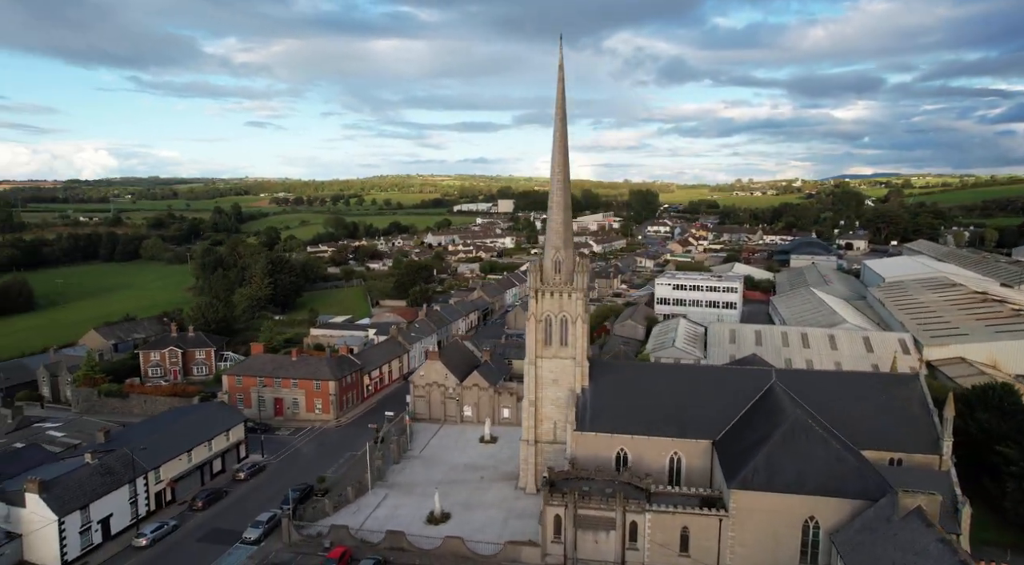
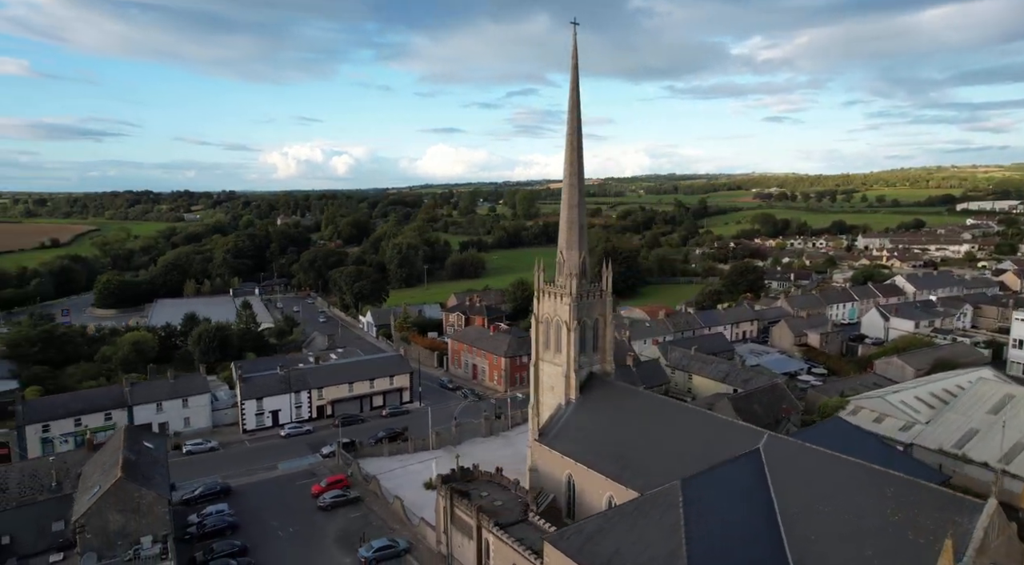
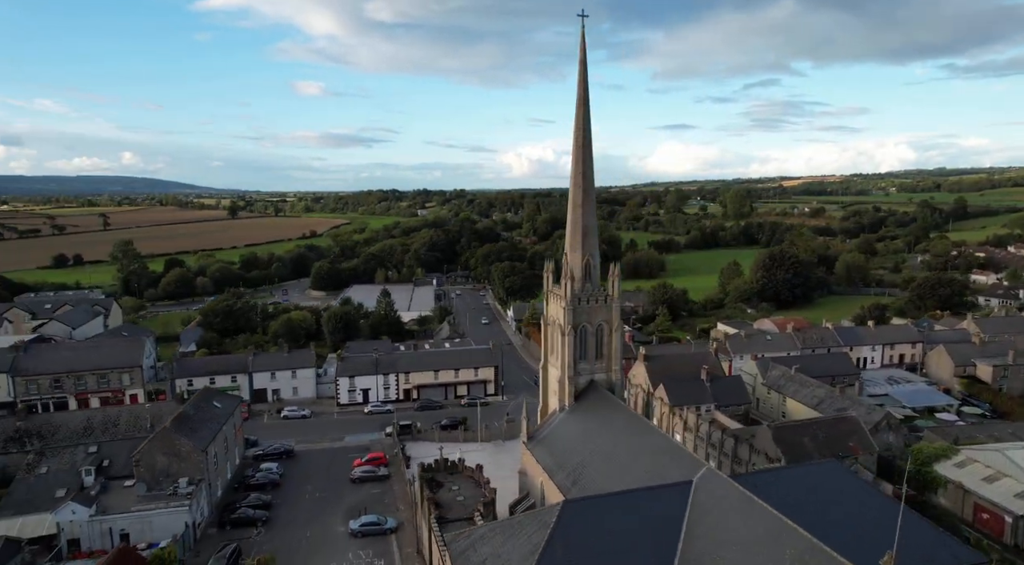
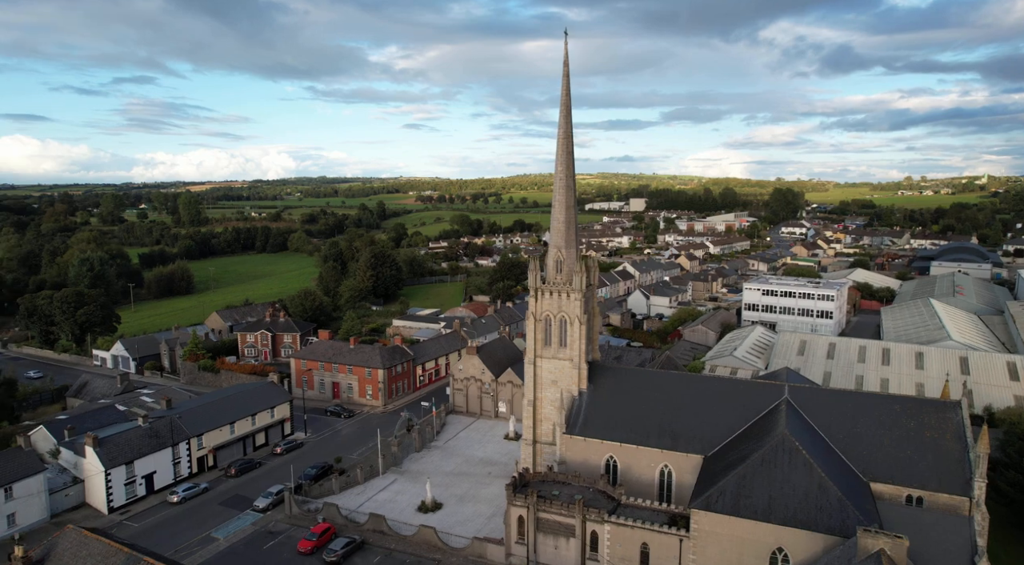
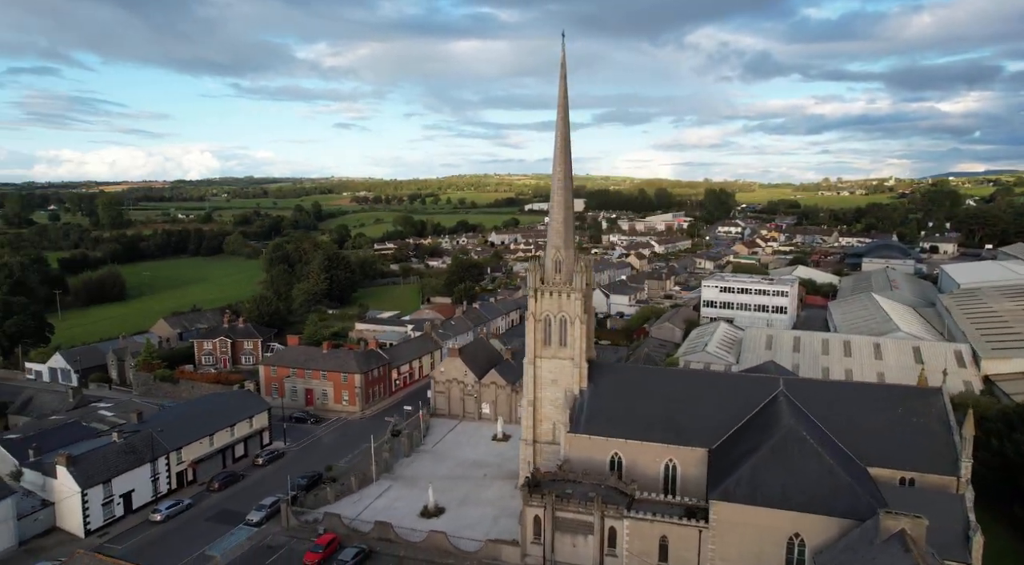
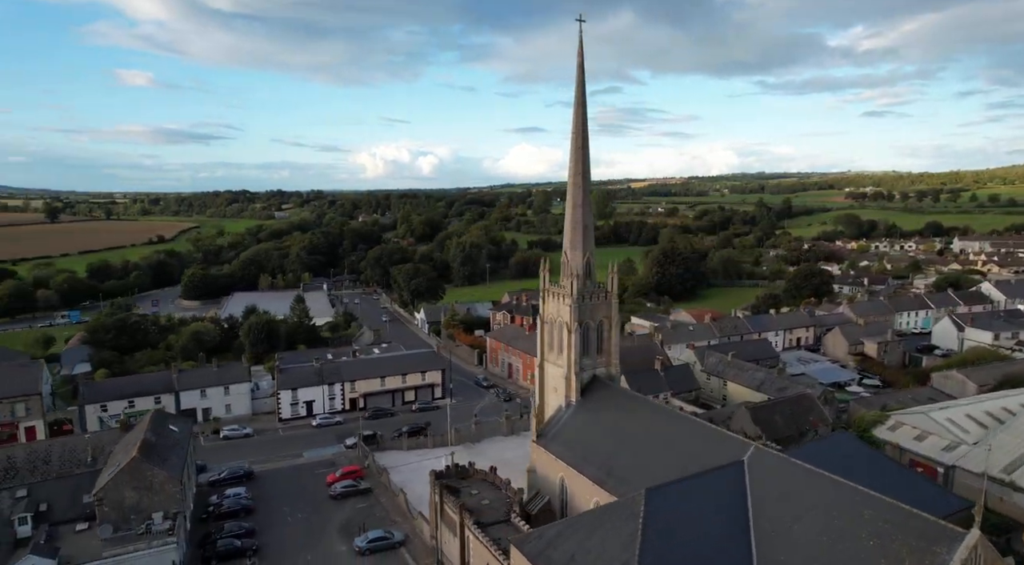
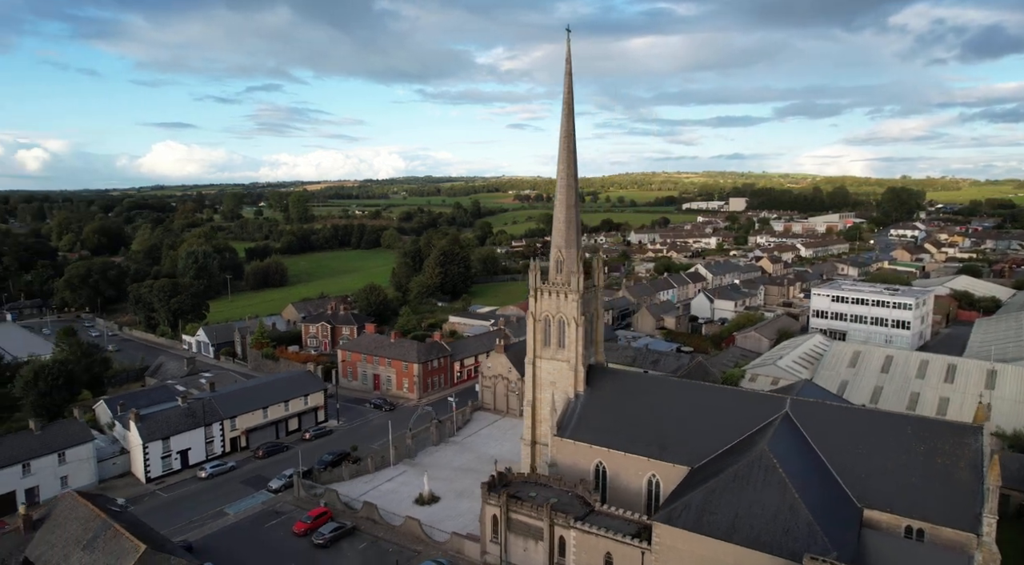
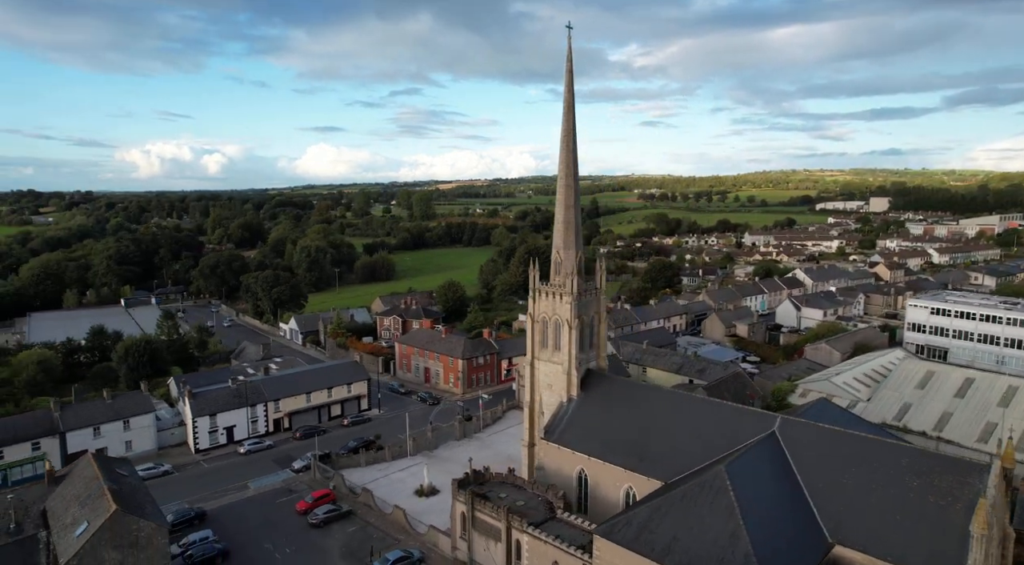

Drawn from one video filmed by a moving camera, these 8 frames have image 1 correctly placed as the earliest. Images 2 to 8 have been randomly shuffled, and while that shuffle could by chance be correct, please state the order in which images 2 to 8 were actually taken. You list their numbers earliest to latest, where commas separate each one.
5, 4, 7, 8, 2, 6, 3
